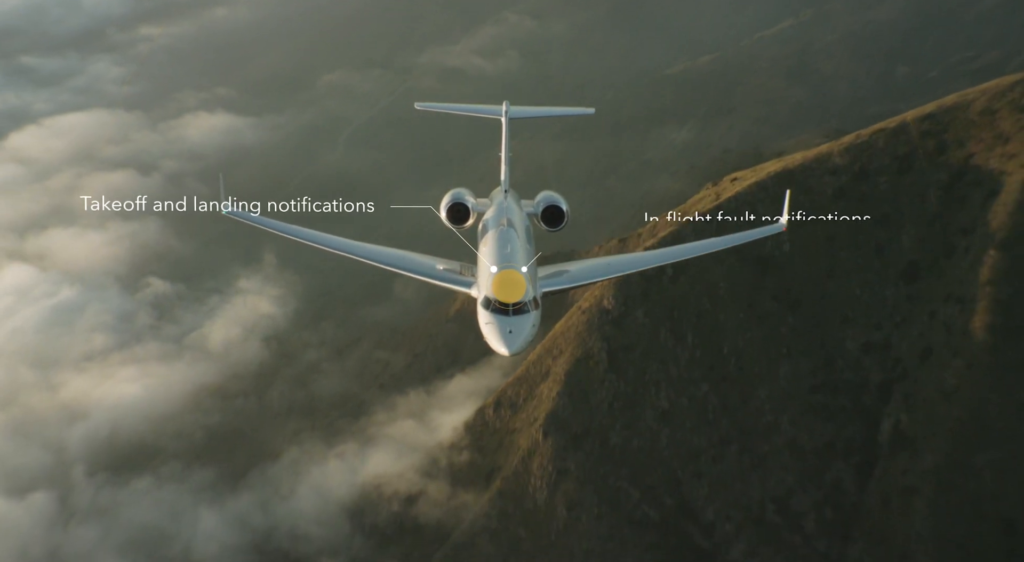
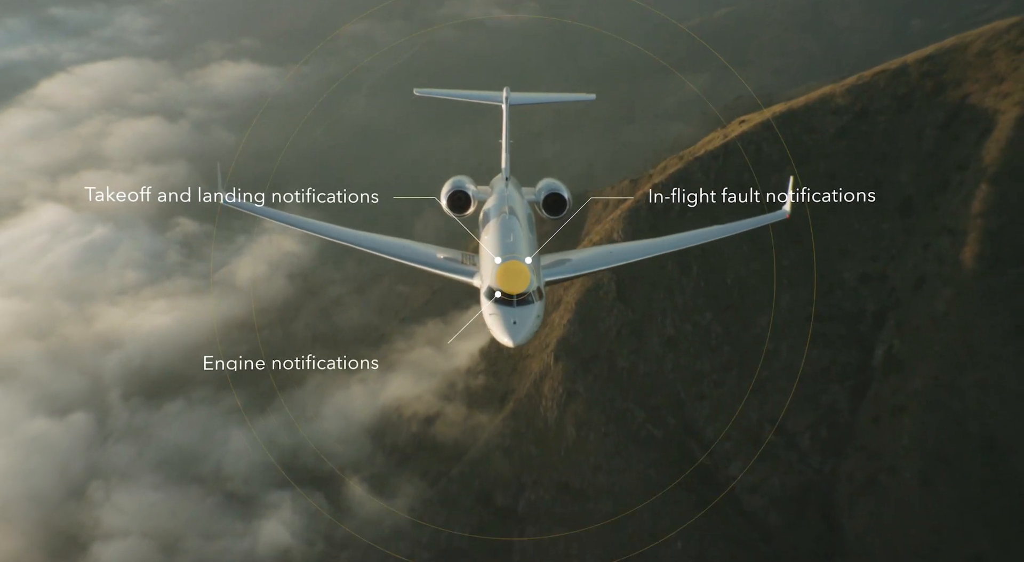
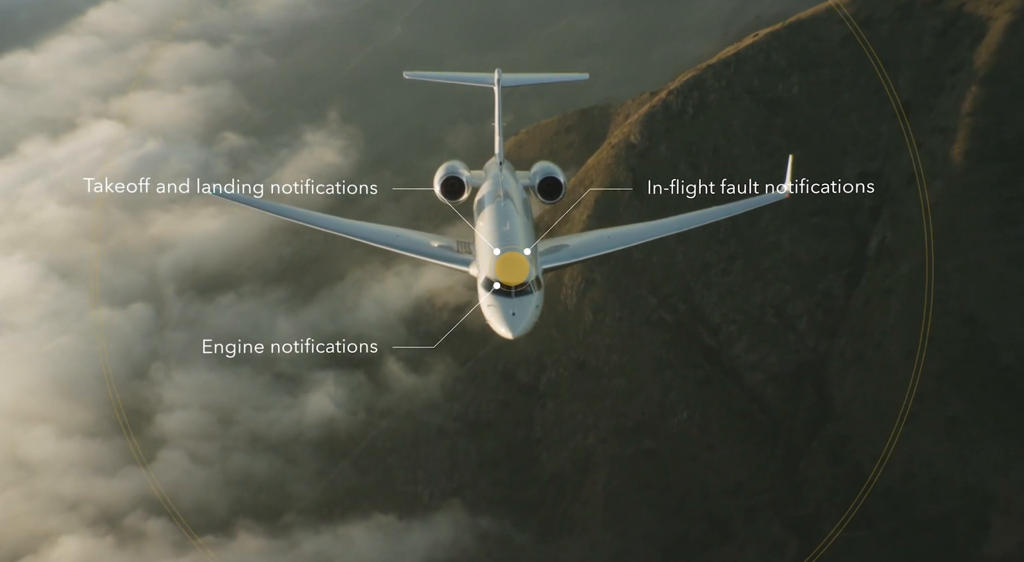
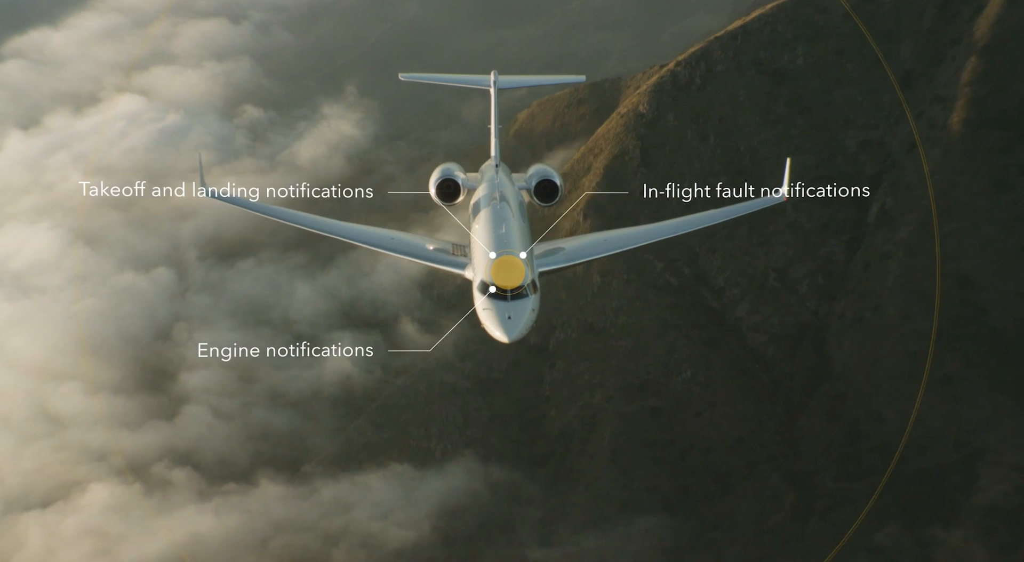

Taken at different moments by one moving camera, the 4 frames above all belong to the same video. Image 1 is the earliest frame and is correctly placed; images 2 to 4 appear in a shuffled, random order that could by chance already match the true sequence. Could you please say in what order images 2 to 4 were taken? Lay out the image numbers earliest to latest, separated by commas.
2, 3, 4
